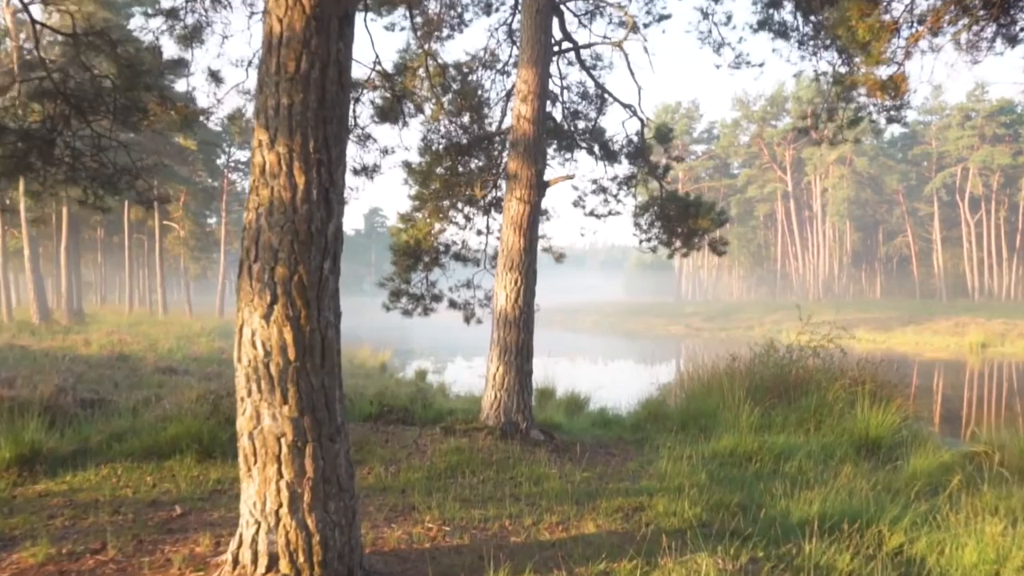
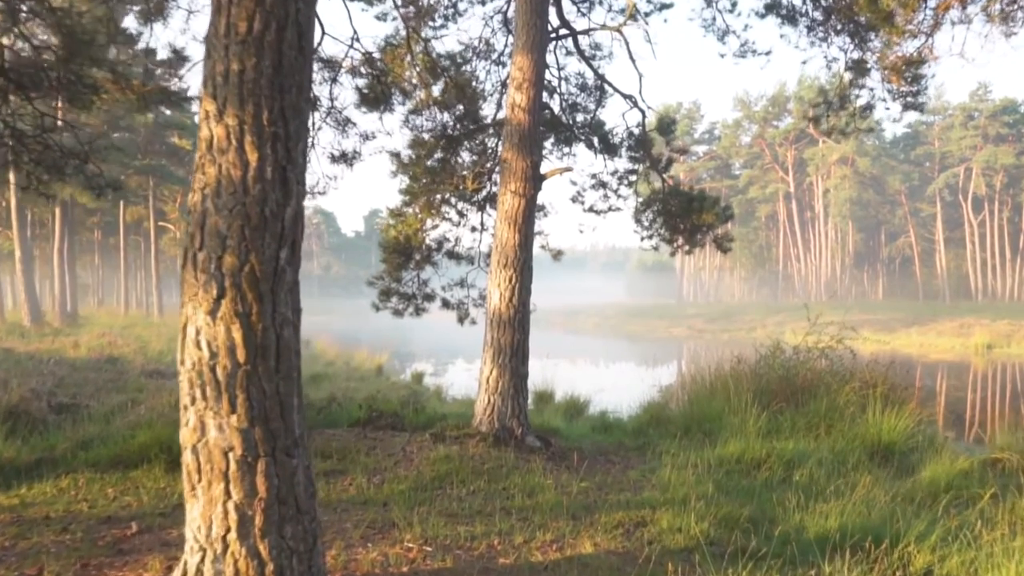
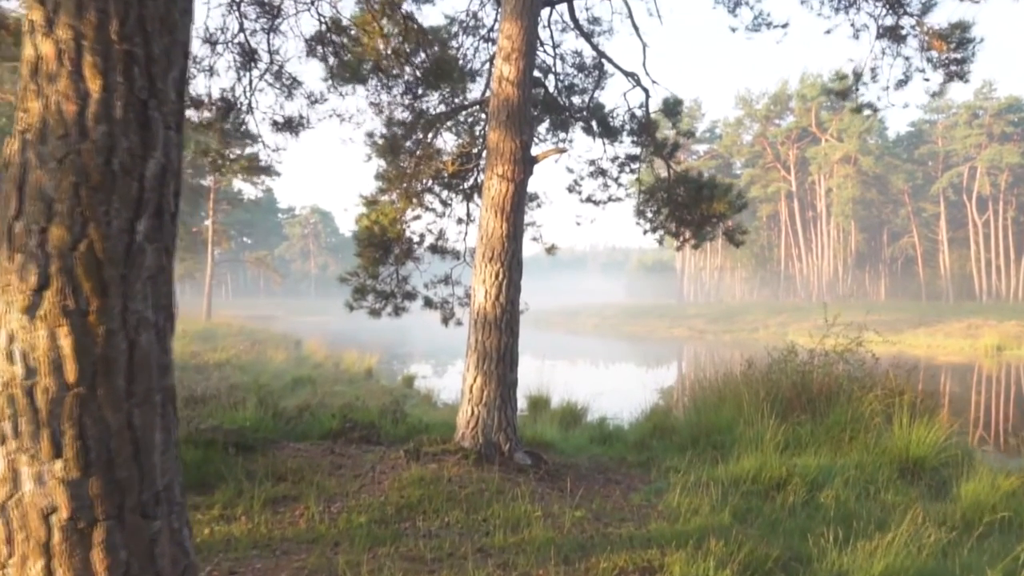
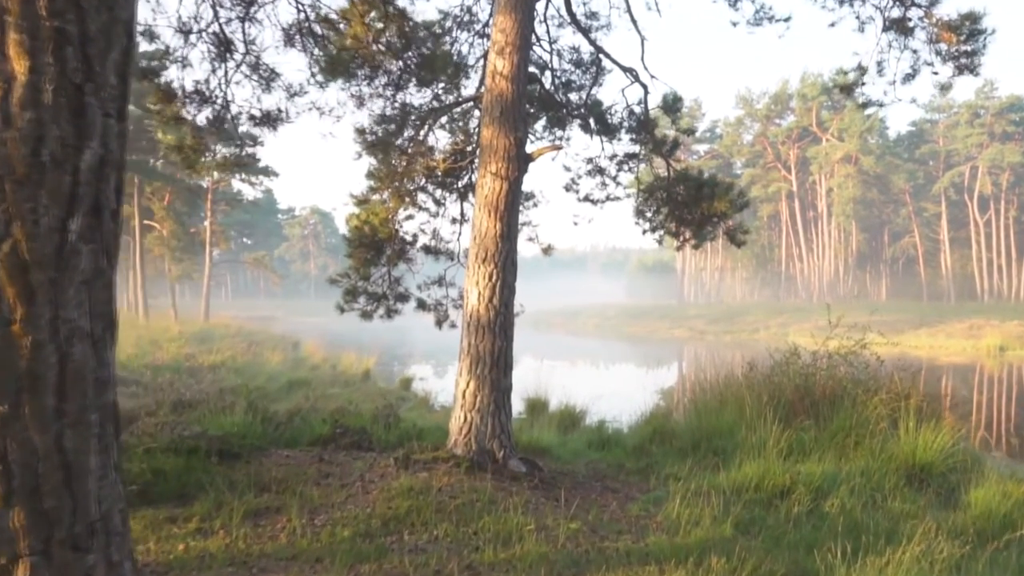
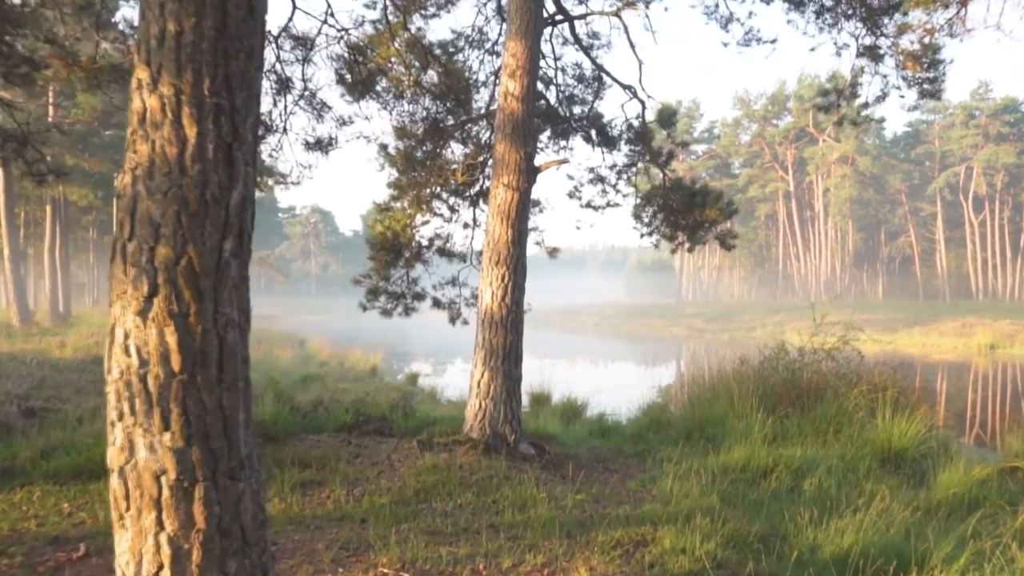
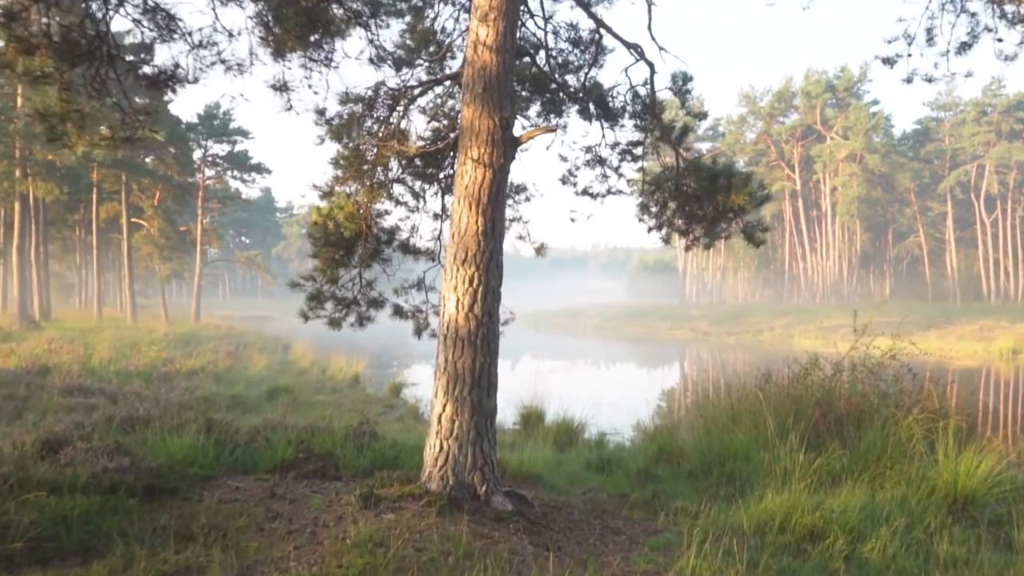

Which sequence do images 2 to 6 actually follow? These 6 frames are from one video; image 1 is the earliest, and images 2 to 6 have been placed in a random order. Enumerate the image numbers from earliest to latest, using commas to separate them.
2, 5, 3, 4, 6
